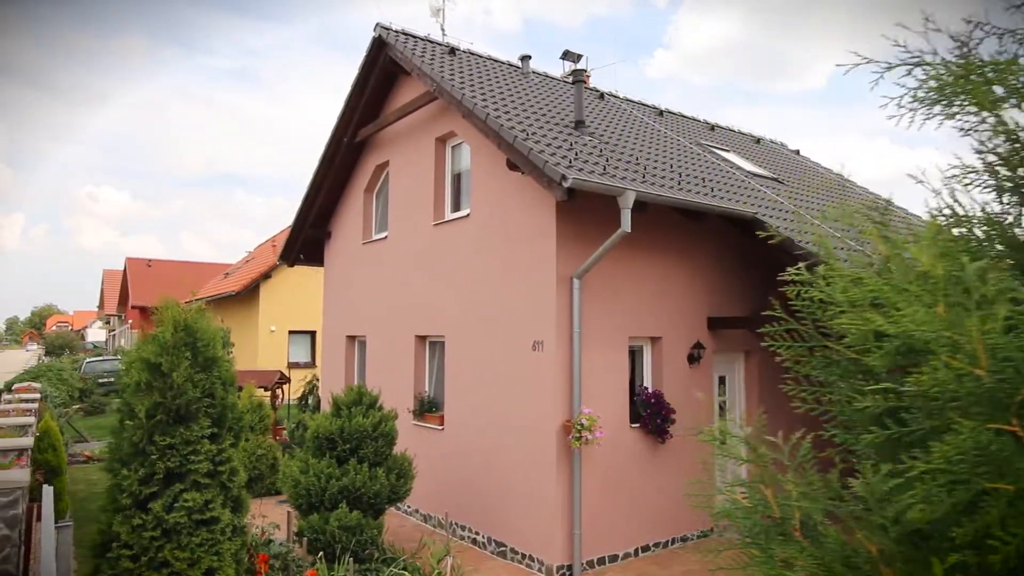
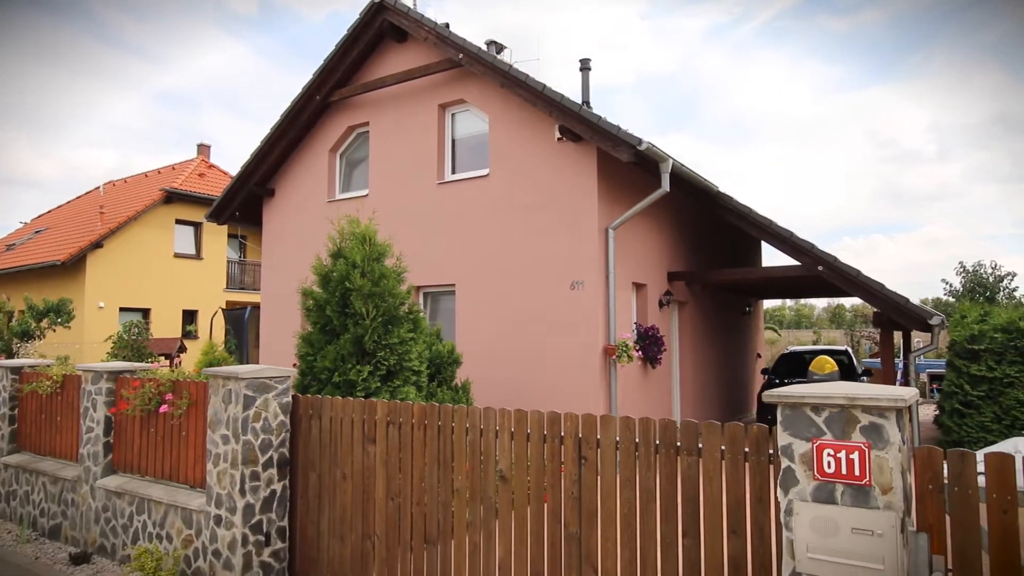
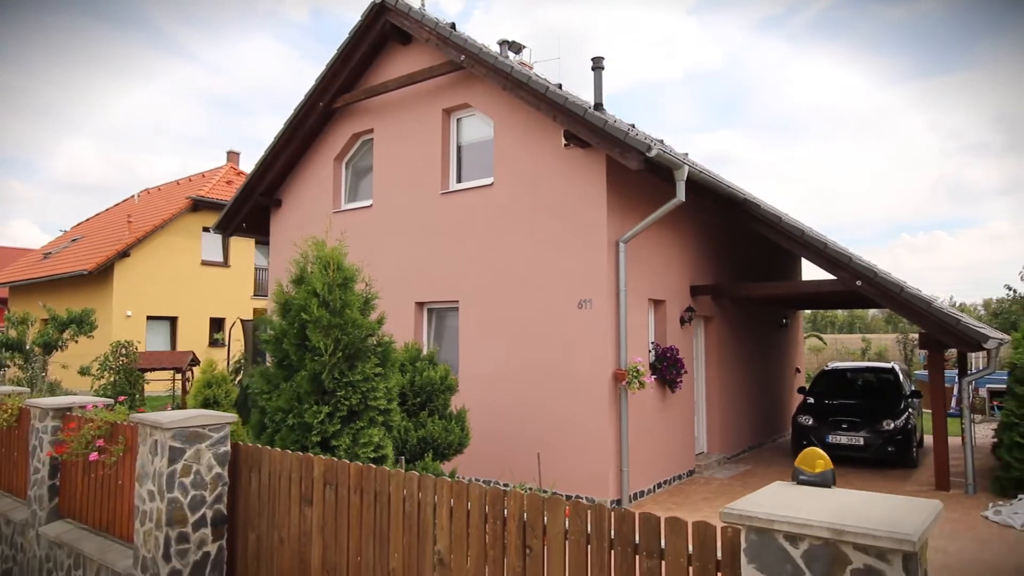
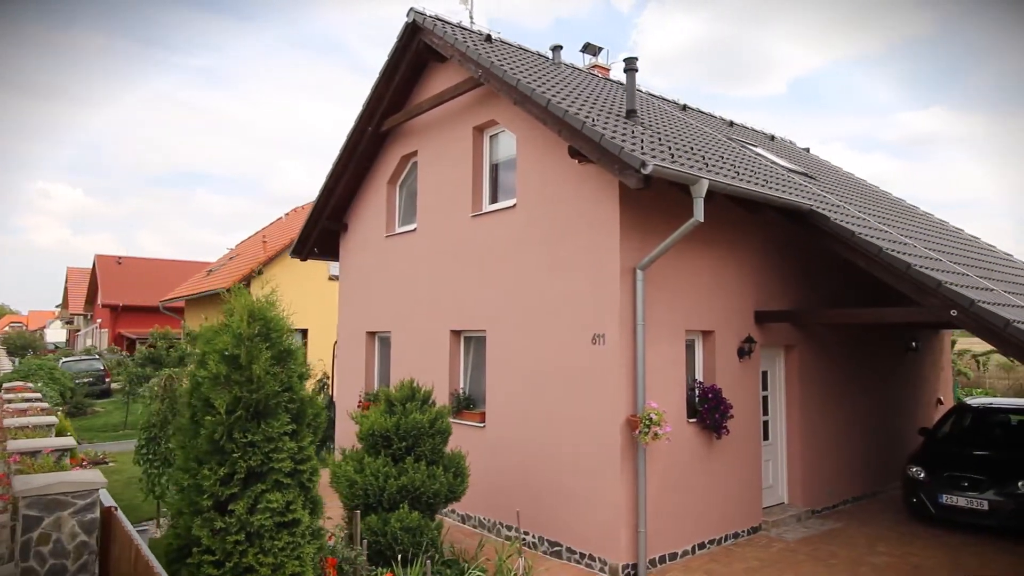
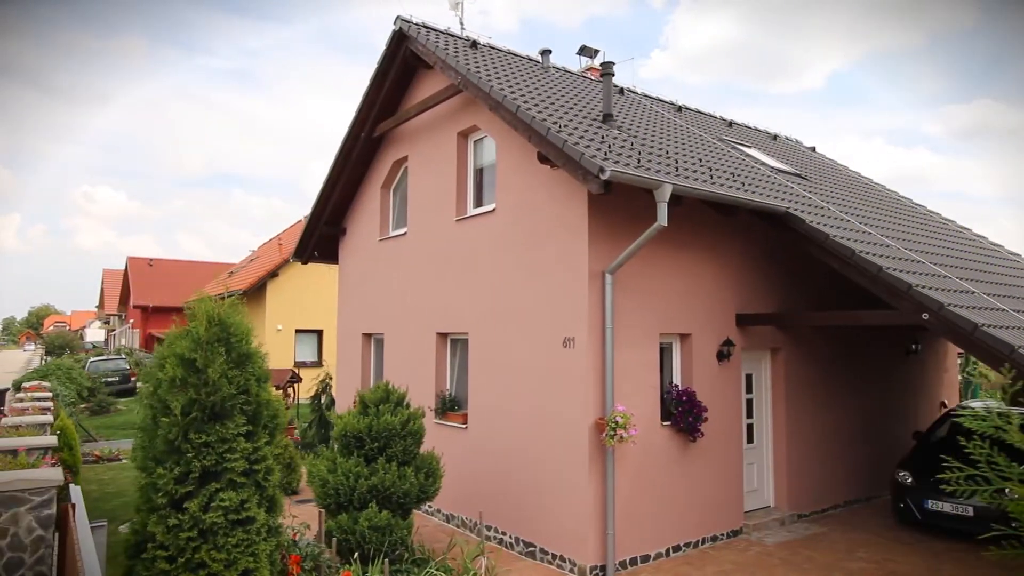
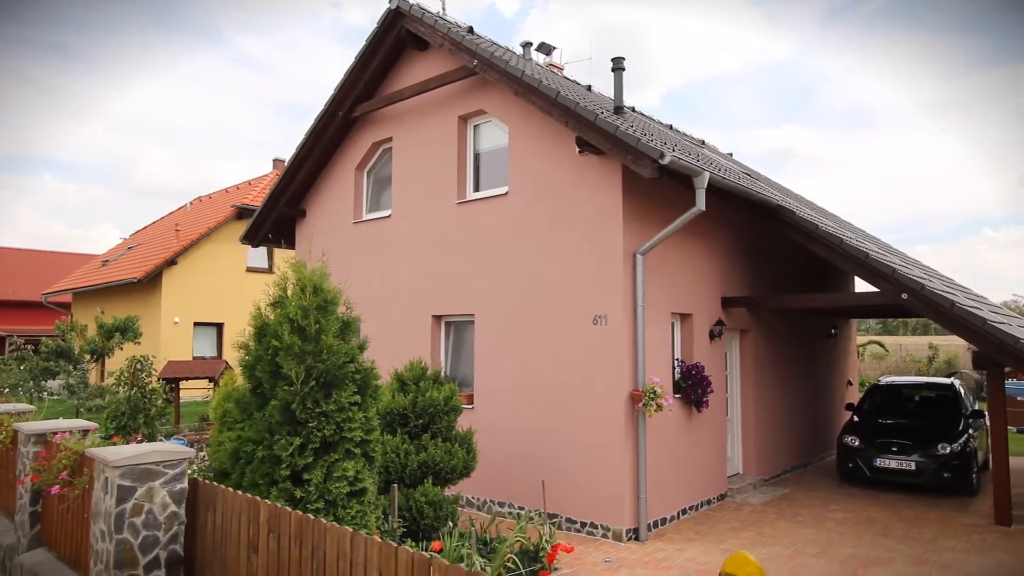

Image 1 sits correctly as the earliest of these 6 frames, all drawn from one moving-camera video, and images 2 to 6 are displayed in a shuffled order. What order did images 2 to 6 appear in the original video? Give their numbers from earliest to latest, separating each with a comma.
5, 4, 6, 3, 2
